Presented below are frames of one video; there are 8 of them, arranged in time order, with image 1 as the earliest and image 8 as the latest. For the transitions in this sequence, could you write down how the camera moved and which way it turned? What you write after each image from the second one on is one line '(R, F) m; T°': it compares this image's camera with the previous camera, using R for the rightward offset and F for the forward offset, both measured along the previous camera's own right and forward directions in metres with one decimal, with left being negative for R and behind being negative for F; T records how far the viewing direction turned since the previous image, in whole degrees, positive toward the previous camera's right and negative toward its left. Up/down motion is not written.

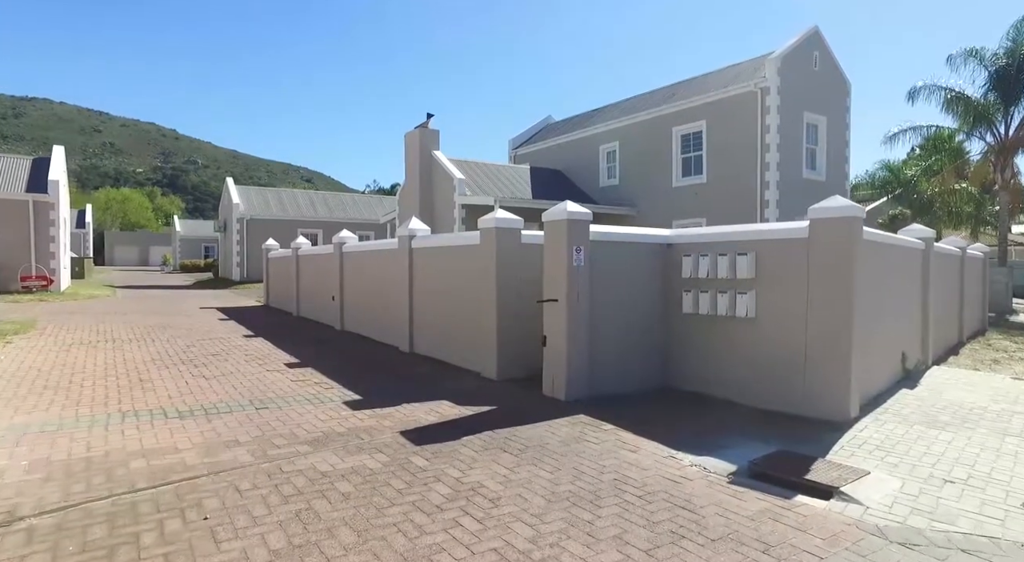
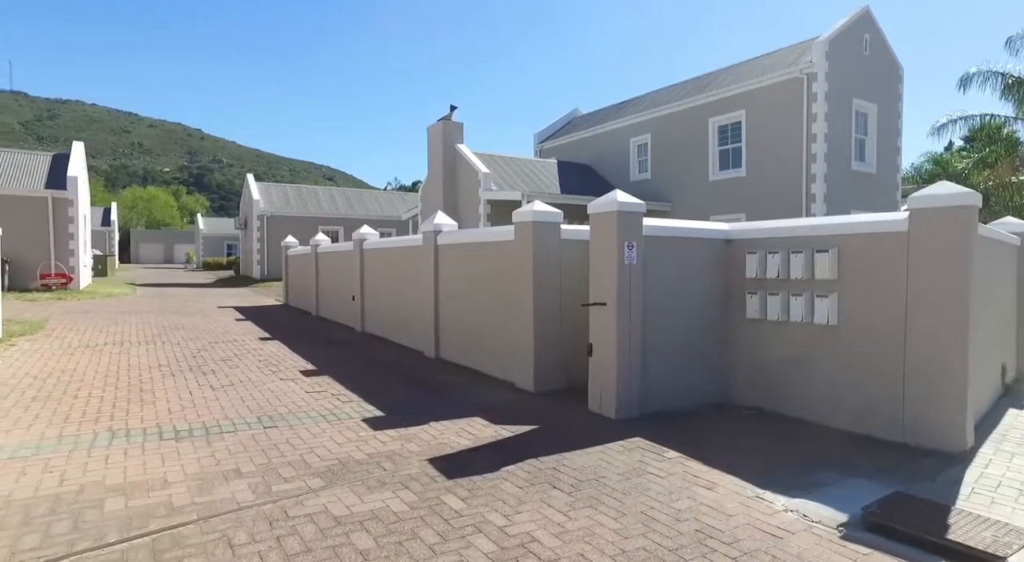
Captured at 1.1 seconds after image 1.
(-0.2, +0.9) m; -2°
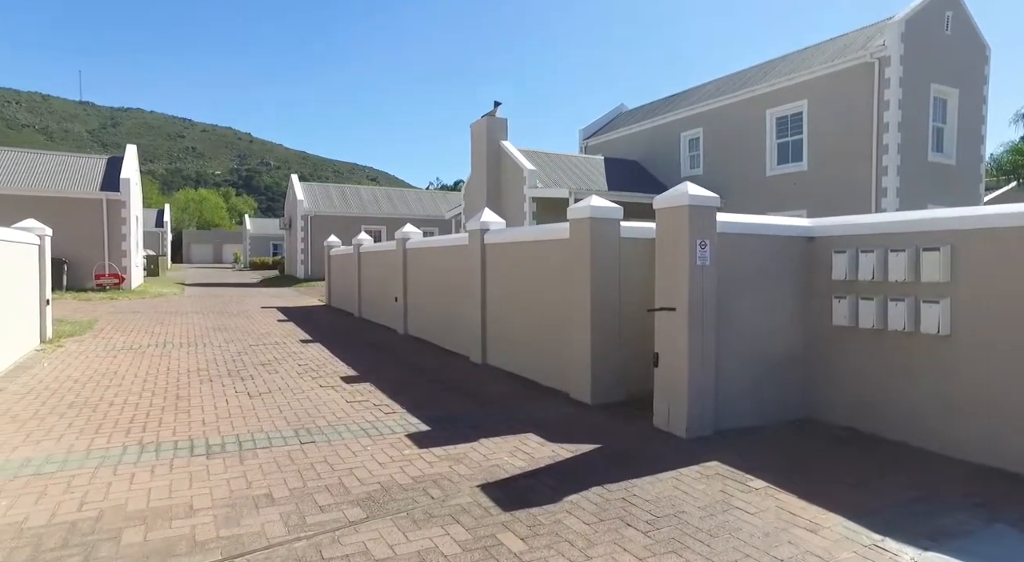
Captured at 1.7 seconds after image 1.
(-0.2, +0.6) m; -4°
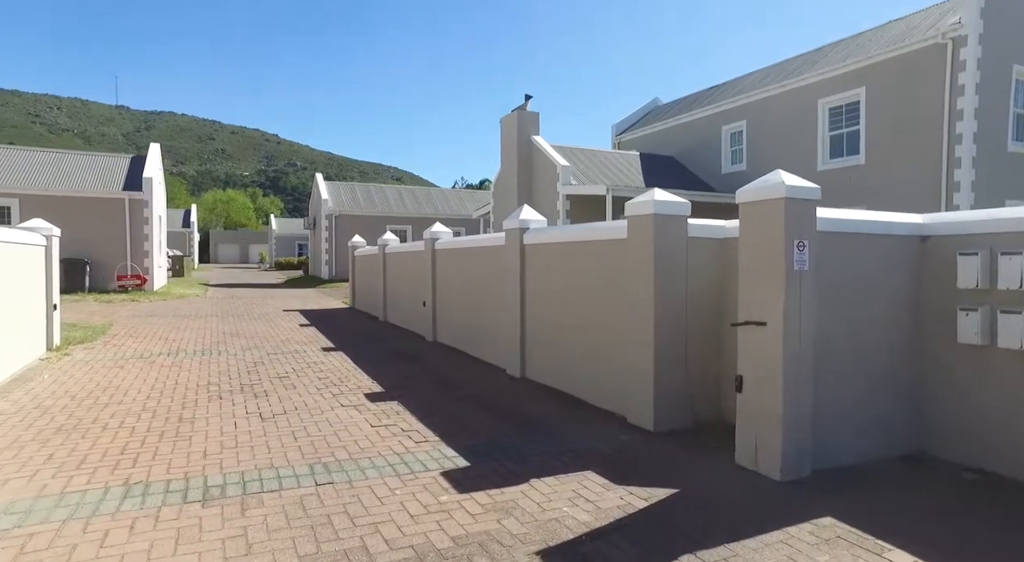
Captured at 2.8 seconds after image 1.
(-0.2, +0.9) m; -2°
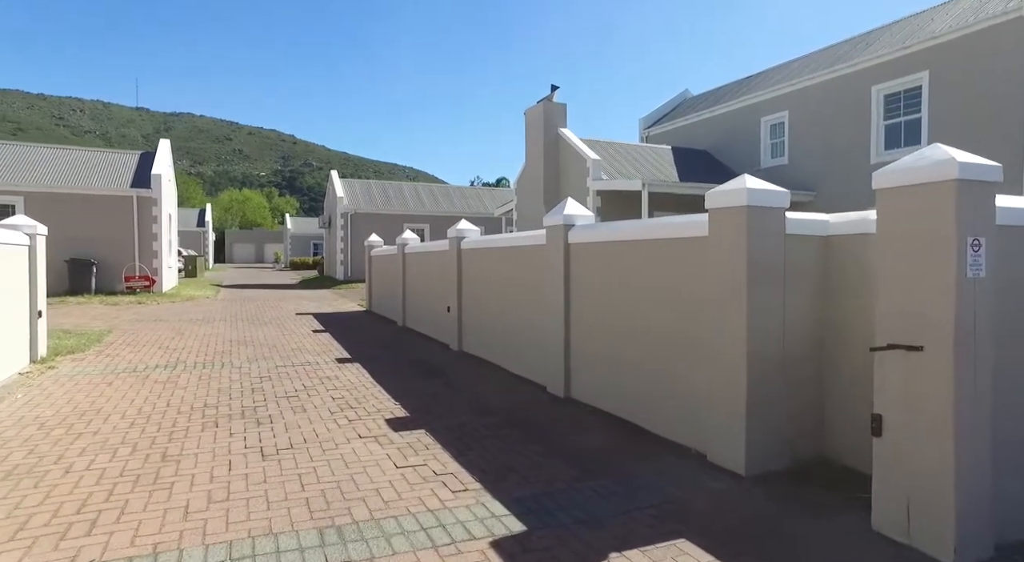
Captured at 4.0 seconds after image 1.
(-0.3, +1.1) m; -1°
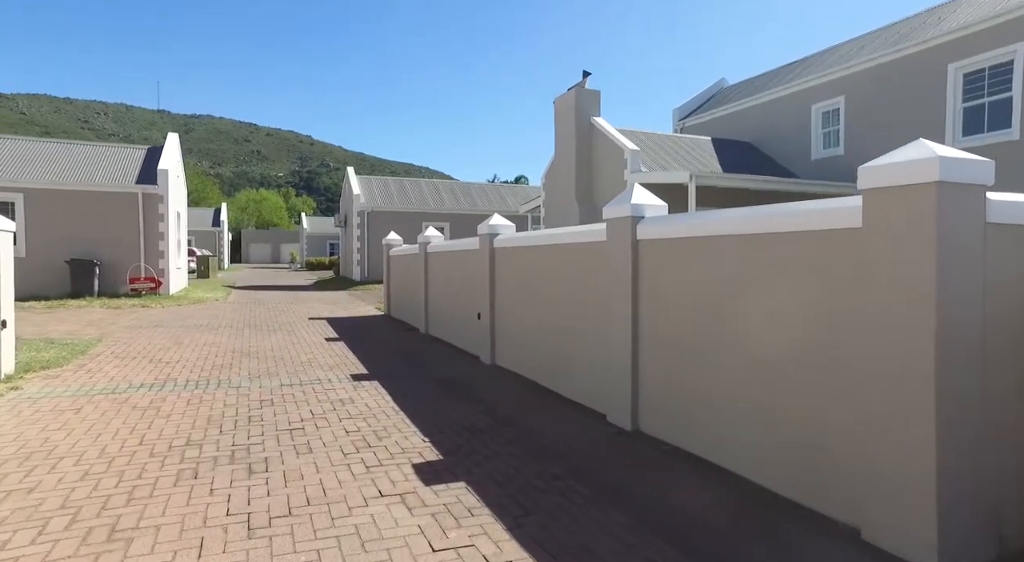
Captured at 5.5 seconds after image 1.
(-0.4, +1.4) m; -1°
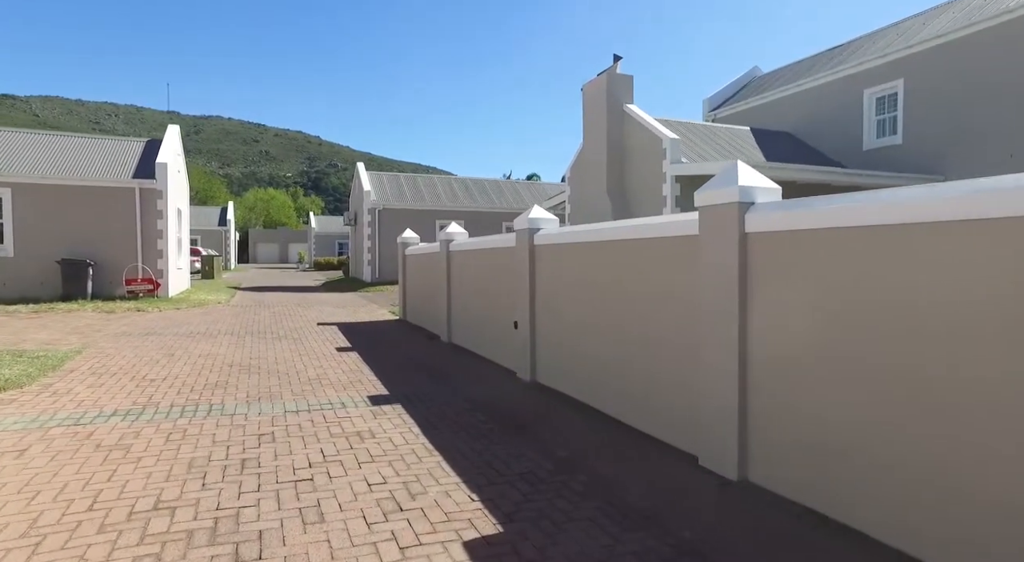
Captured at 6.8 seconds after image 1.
(-0.5, +1.4) m; -1°
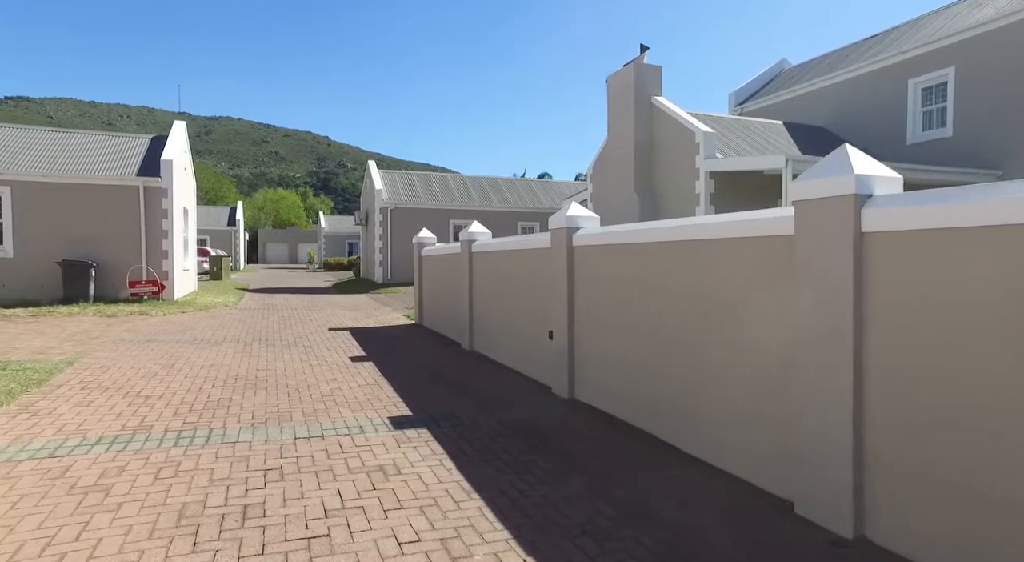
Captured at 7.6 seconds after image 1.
(-0.3, +0.9) m; -1°
